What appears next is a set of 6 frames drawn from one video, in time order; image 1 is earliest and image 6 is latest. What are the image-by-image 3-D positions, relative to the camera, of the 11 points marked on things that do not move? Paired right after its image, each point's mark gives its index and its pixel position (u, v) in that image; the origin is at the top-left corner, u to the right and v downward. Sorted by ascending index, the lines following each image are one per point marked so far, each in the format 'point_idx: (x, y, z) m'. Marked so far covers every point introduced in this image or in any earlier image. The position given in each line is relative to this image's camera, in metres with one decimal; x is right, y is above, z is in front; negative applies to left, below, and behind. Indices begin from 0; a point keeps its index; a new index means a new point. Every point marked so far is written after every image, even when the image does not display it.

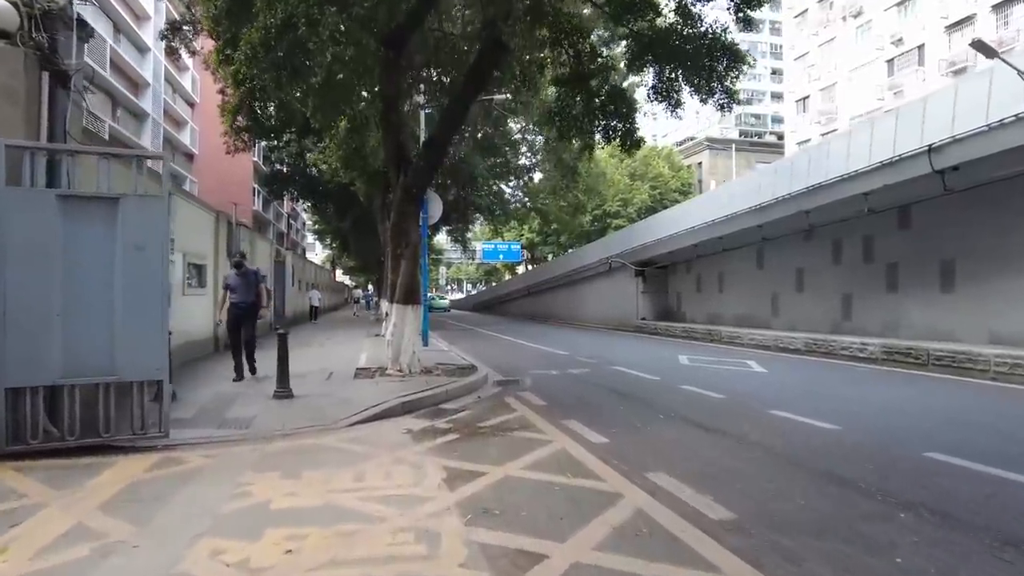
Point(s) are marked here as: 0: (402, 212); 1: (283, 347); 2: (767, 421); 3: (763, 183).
0: (-1.9, +1.3, +11.4) m
1: (-3.3, -0.9, +9.2) m
2: (+3.3, -1.7, +8.5) m
3: (+7.3, +3.0, +18.6) m
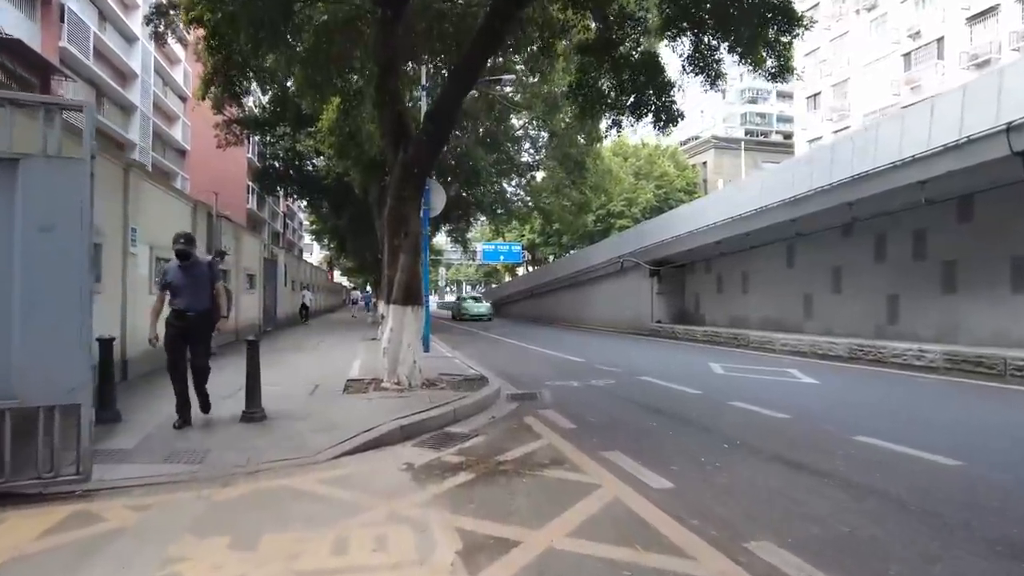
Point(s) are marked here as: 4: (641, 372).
0: (-1.6, +1.3, +9.7) m
1: (-3.0, -0.8, +7.5) m
2: (+3.6, -1.7, +6.8) m
3: (+7.6, +3.0, +17.0) m
4: (+2.6, -1.7, +13.3) m
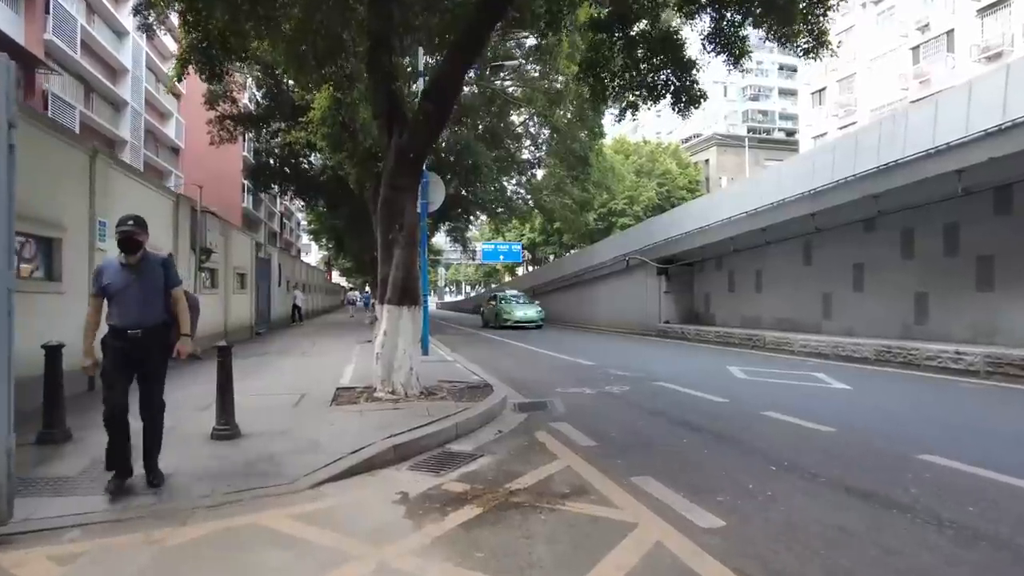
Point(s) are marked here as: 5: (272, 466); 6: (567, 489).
0: (-1.5, +1.4, +8.7) m
1: (-2.9, -0.8, +6.6) m
2: (+3.7, -1.6, +5.8) m
3: (+7.7, +3.0, +16.0) m
4: (+2.7, -1.7, +12.3) m
5: (-2.1, -1.6, +5.8) m
6: (+0.4, -1.6, +5.2) m
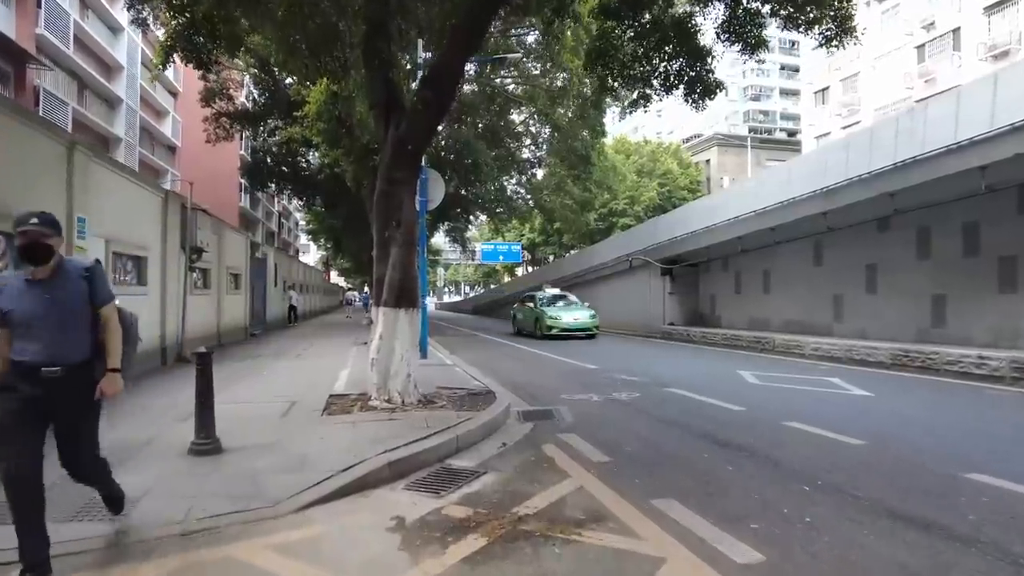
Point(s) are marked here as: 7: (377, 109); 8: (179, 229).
0: (-1.5, +1.3, +8.2) m
1: (-2.8, -0.8, +6.0) m
2: (+3.7, -1.6, +5.3) m
3: (+7.7, +3.0, +15.5) m
4: (+2.8, -1.7, +11.8) m
5: (-2.1, -1.6, +5.2) m
6: (+0.5, -1.6, +4.7) m
7: (-1.8, +2.4, +8.6) m
8: (-7.4, +1.3, +14.3) m
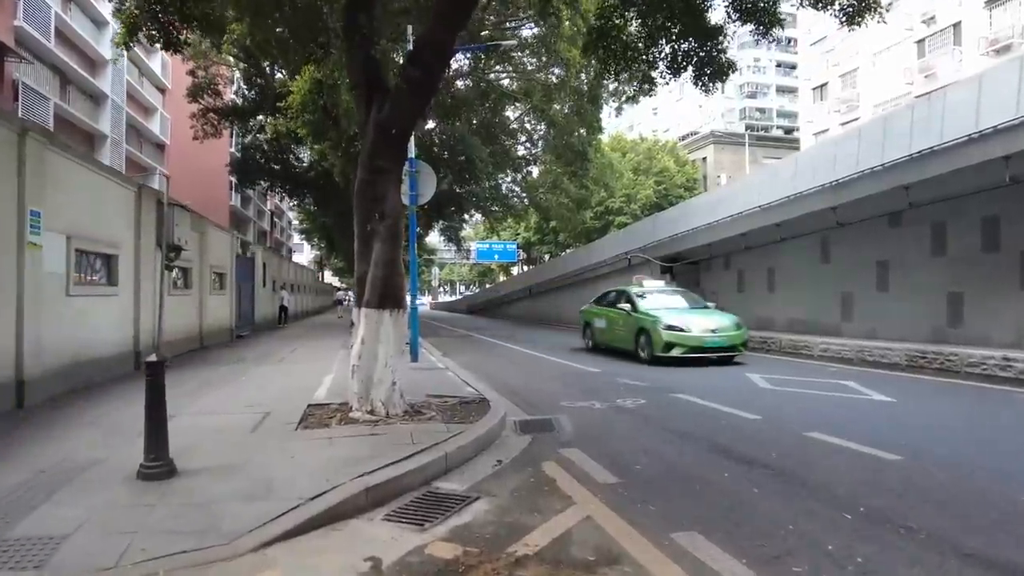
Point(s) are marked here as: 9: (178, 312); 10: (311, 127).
0: (-1.5, +1.4, +7.4) m
1: (-2.9, -0.8, +5.2) m
2: (+3.7, -1.6, +4.6) m
3: (+7.6, +3.1, +14.8) m
4: (+2.7, -1.7, +11.0) m
5: (-2.1, -1.6, +4.5) m
6: (+0.5, -1.6, +4.0) m
7: (-1.9, +2.4, +7.9) m
8: (-7.5, +1.3, +13.5) m
9: (-8.1, -0.6, +15.8) m
10: (-5.0, +4.0, +16.2) m
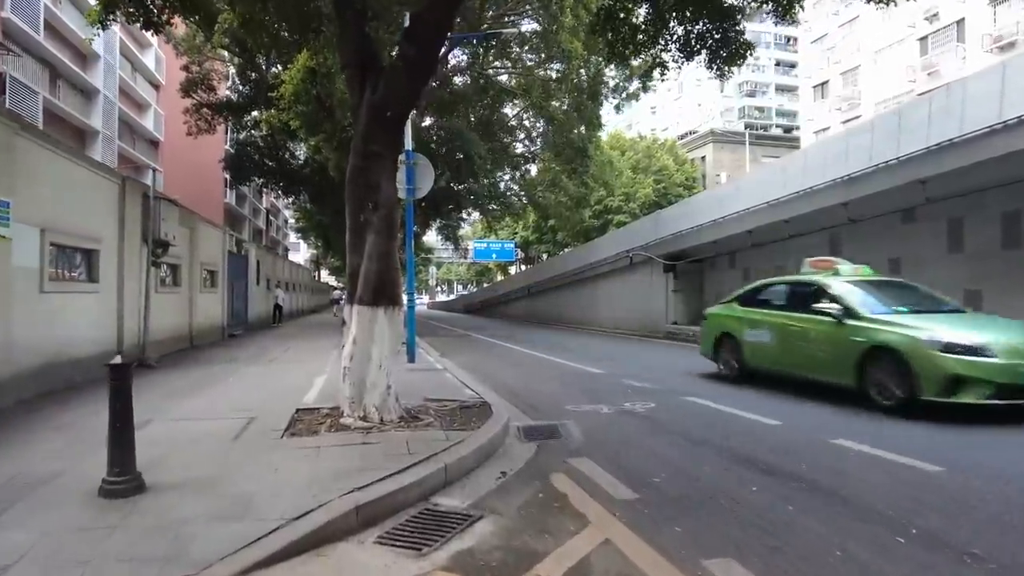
0: (-1.5, +1.4, +6.9) m
1: (-2.8, -0.8, +4.7) m
2: (+3.8, -1.6, +4.0) m
3: (+7.6, +3.1, +14.3) m
4: (+2.7, -1.6, +10.5) m
5: (-2.0, -1.5, +3.9) m
6: (+0.5, -1.6, +3.4) m
7: (-1.8, +2.4, +7.3) m
8: (-7.4, +1.4, +12.9) m
9: (-8.1, -0.5, +15.2) m
10: (-5.0, +4.1, +15.6) m
